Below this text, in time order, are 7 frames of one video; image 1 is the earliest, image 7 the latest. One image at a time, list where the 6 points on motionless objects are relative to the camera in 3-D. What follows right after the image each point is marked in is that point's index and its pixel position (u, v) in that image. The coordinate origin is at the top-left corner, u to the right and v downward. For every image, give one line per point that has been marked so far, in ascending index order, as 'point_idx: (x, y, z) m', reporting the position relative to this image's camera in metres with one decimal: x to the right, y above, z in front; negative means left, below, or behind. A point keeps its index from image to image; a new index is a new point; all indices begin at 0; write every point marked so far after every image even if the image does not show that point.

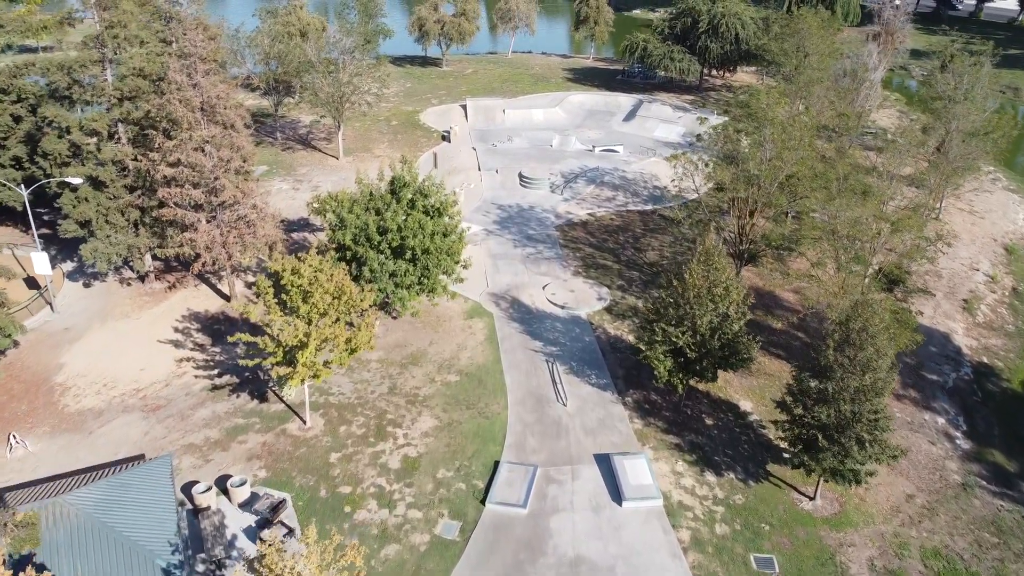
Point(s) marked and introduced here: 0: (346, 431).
0: (-4.1, -3.5, +19.8) m
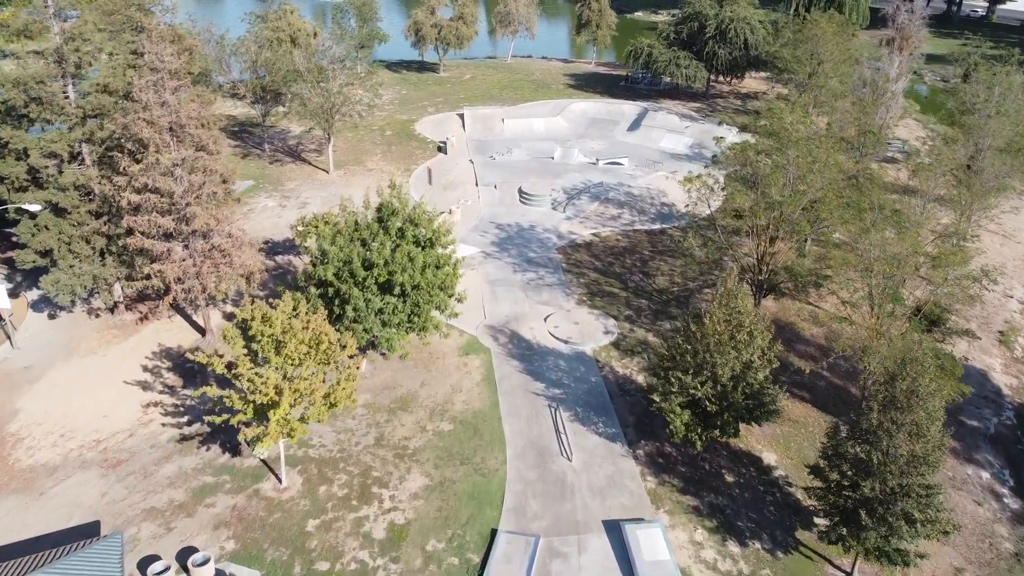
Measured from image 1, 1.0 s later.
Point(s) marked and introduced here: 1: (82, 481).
0: (-4.1, -4.5, +17.8) m
1: (-9.8, -4.4, +18.3) m
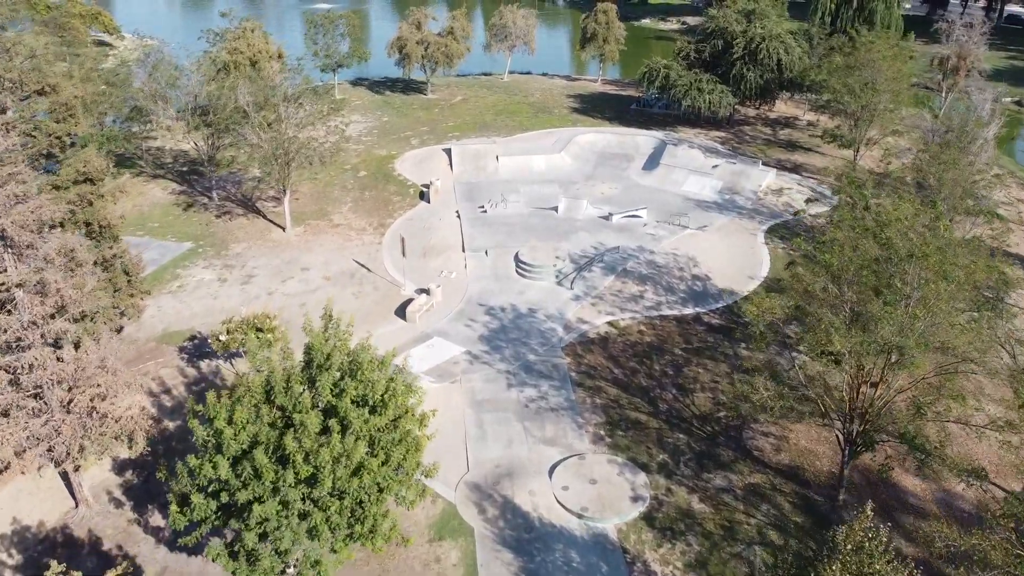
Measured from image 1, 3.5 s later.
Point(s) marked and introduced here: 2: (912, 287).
0: (-4.3, -7.8, +11.1) m
1: (-10.0, -7.7, +11.6) m
2: (+7.2, 0.0, +14.4) m
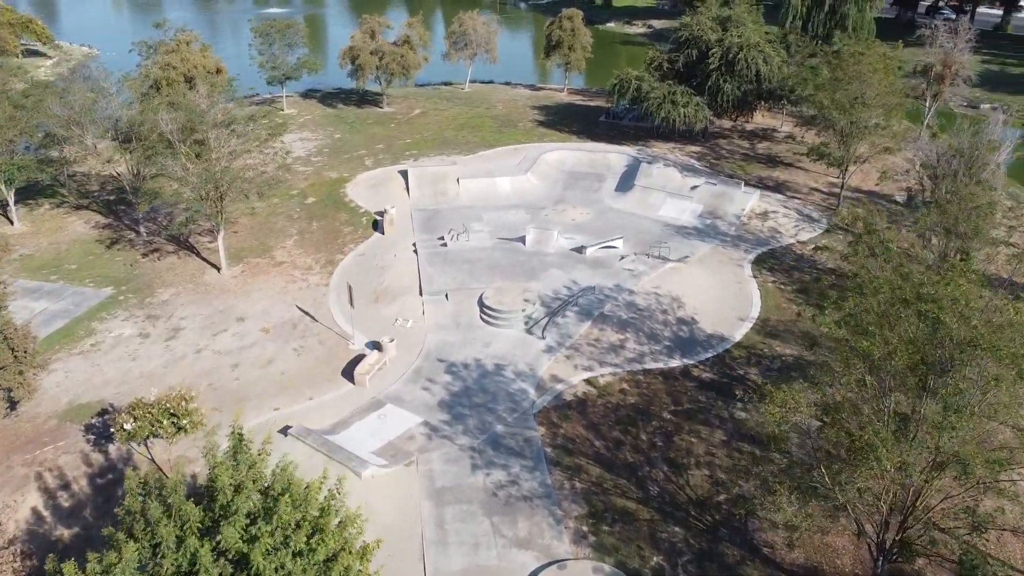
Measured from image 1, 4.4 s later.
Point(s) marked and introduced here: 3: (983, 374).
0: (-4.5, -9.4, +7.8) m
1: (-10.3, -9.4, +8.1) m
2: (+6.6, -1.3, +11.6) m
3: (+6.7, -1.2, +11.5) m
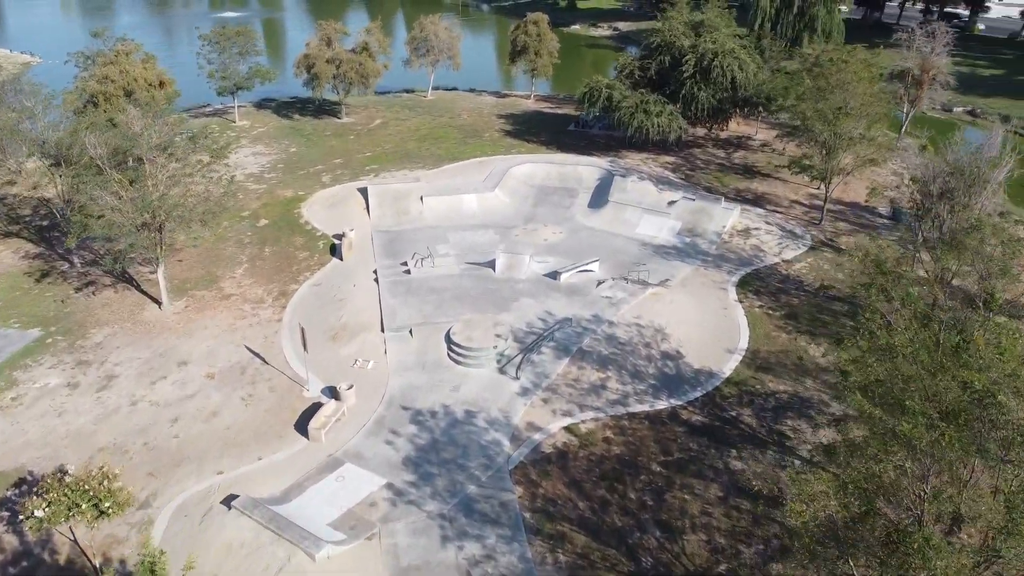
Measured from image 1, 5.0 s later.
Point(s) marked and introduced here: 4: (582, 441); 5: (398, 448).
0: (-4.5, -10.5, +5.5) m
1: (-10.2, -10.6, +5.6) m
2: (+6.3, -2.2, +9.8) m
3: (+6.4, -2.0, +9.7) m
4: (+1.7, -3.8, +19.4) m
5: (-2.7, -3.8, +19.2) m
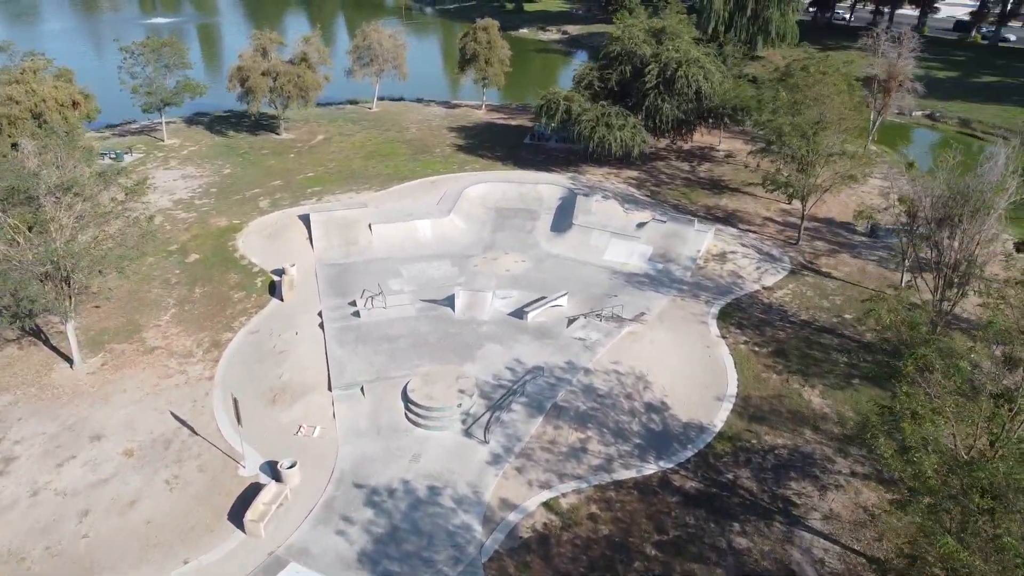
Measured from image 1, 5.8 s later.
0: (-4.0, -11.8, +2.7) m
1: (-9.8, -12.1, +2.4) m
2: (+6.2, -3.2, +7.6) m
3: (+6.4, -3.1, +7.6) m
4: (+1.1, -5.0, +16.9) m
5: (-3.3, -5.2, +16.5) m
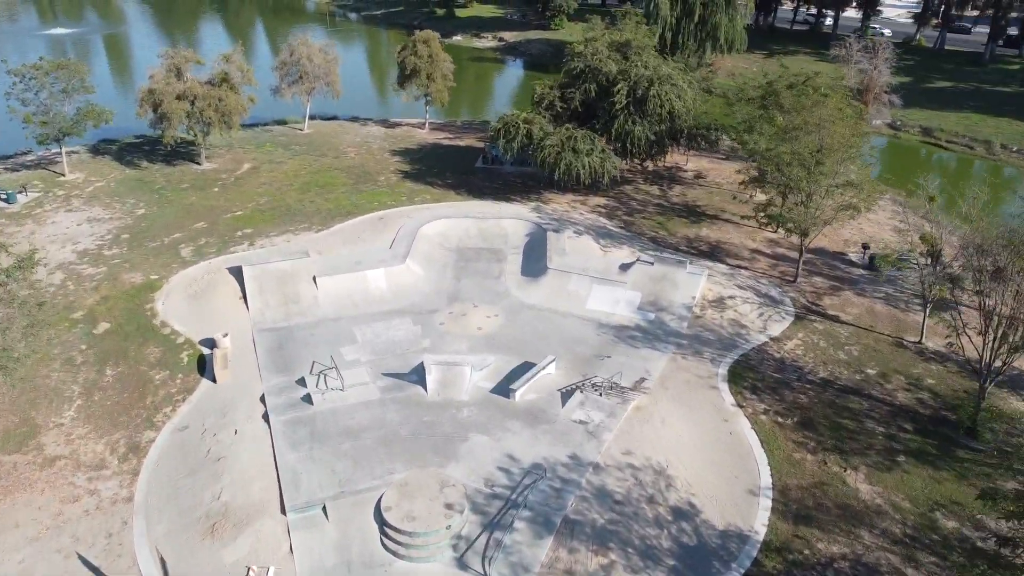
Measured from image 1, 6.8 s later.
0: (-2.1, -13.8, -1.3) m
1: (-7.8, -14.4, -2.0) m
2: (+7.3, -4.8, +4.4) m
3: (+7.4, -4.7, +4.4) m
4: (+1.5, -6.8, +13.3) m
5: (-2.8, -7.2, +12.5) m
